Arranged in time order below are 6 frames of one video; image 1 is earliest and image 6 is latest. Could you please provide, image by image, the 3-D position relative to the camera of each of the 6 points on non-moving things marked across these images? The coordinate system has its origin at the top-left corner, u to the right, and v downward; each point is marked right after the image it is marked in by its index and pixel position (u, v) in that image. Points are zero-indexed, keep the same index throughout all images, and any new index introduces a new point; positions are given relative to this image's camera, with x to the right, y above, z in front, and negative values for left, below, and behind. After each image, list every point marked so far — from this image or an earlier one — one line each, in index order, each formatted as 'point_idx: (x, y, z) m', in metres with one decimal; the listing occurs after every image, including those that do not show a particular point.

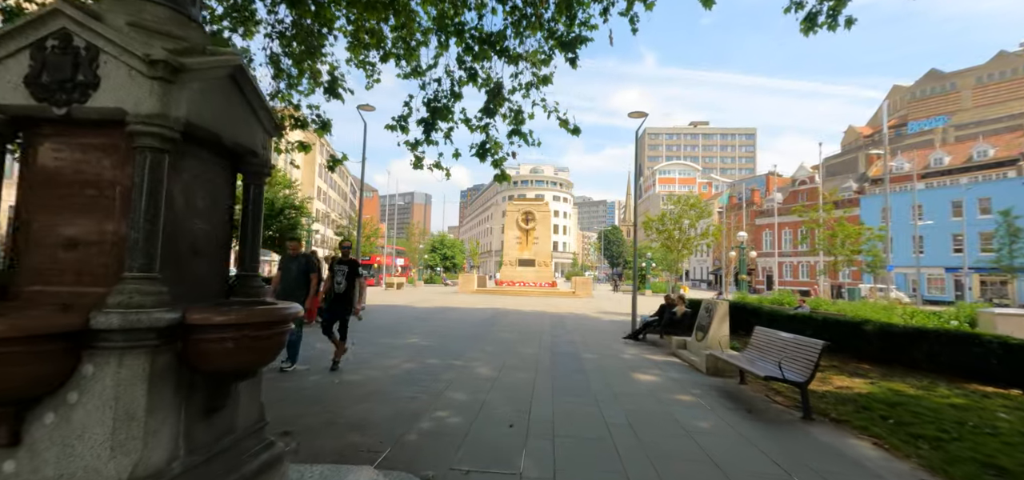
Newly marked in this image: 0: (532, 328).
0: (+0.5, -2.4, +12.8) m
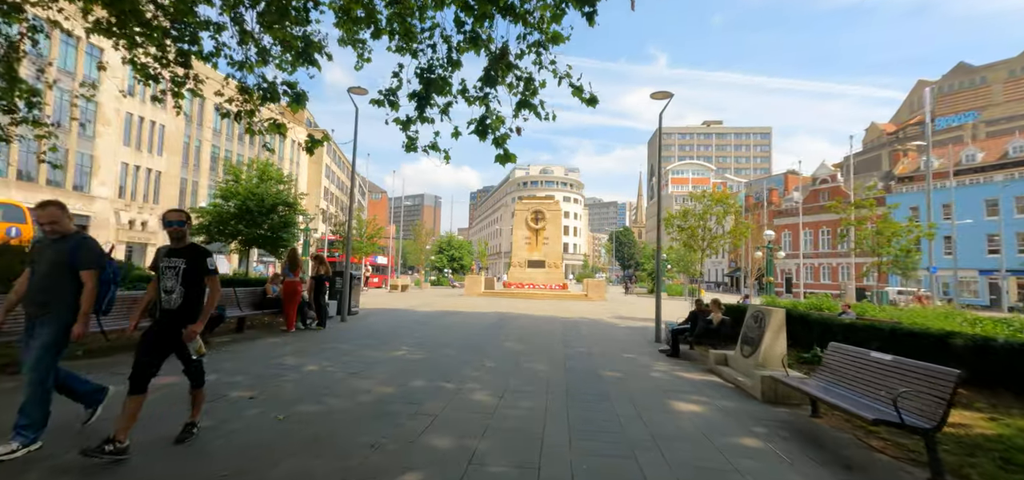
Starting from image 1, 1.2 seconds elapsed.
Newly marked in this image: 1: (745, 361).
0: (+0.7, -2.3, +11.3) m
1: (+3.5, -1.8, +7.0) m
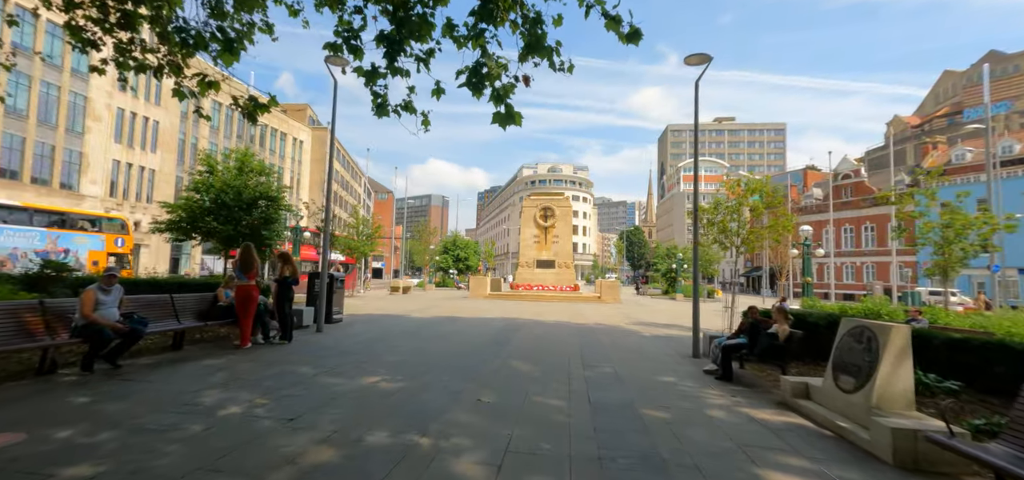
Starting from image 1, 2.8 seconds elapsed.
0: (+0.8, -2.2, +9.3) m
1: (+3.5, -1.7, +5.0) m
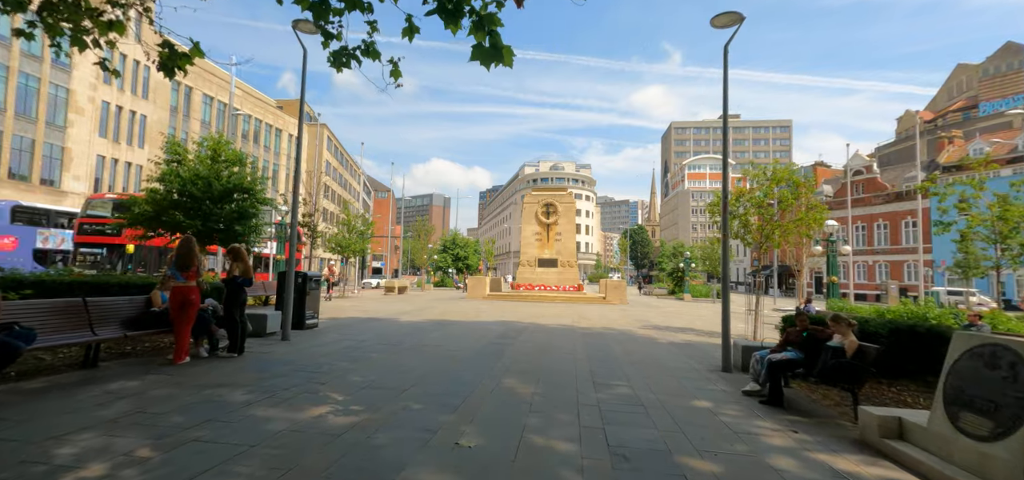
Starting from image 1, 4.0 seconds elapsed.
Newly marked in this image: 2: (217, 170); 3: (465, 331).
0: (+0.8, -2.1, +7.8) m
1: (+3.5, -1.5, +3.5) m
2: (-9.1, +2.2, +14.4) m
3: (-1.3, -2.4, +12.5) m
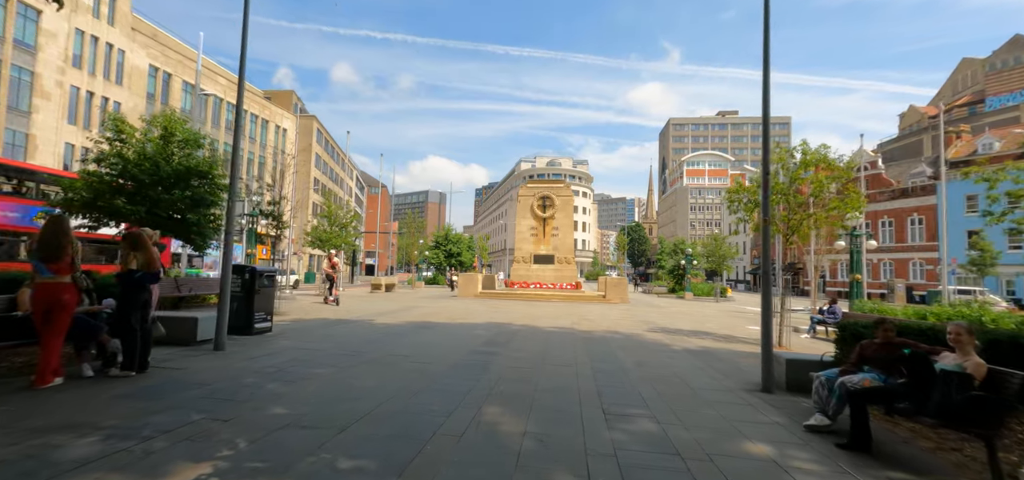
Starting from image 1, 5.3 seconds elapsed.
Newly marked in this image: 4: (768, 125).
0: (+0.6, -1.9, +6.2) m
1: (+3.3, -1.4, +1.9) m
2: (-9.3, +2.4, +12.7) m
3: (-1.5, -2.2, +10.8) m
4: (+3.8, +1.6, +6.8) m
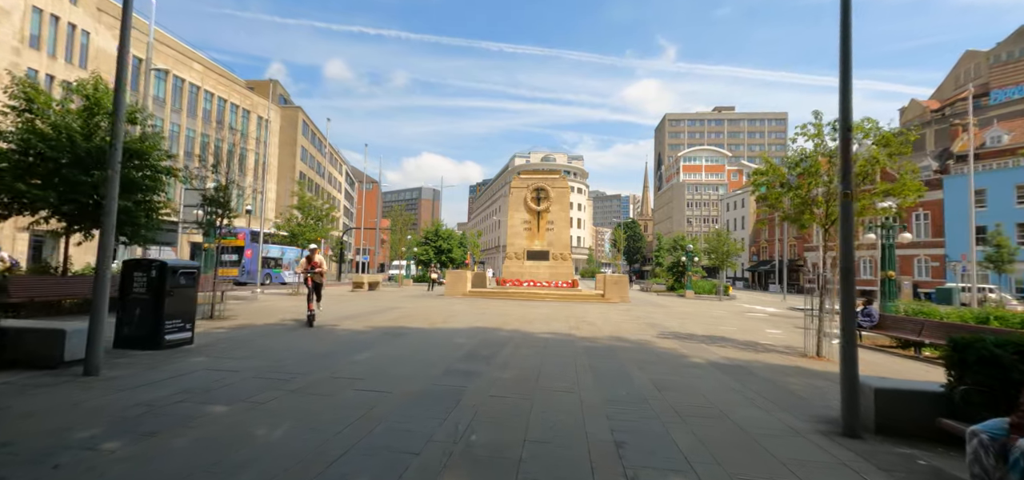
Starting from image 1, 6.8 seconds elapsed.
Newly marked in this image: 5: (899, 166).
0: (+0.4, -1.7, +4.3) m
1: (+3.2, -1.2, 0.0) m
2: (-9.6, +2.6, +10.7) m
3: (-1.7, -2.0, +8.9) m
4: (+3.5, +1.8, +4.9) m
5: (+8.6, +1.6, +10.9) m
